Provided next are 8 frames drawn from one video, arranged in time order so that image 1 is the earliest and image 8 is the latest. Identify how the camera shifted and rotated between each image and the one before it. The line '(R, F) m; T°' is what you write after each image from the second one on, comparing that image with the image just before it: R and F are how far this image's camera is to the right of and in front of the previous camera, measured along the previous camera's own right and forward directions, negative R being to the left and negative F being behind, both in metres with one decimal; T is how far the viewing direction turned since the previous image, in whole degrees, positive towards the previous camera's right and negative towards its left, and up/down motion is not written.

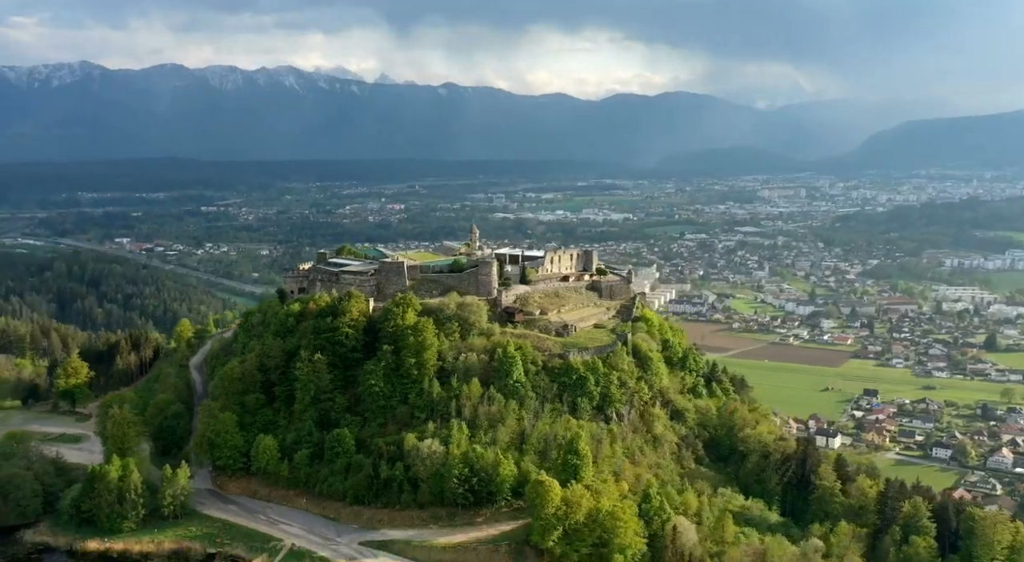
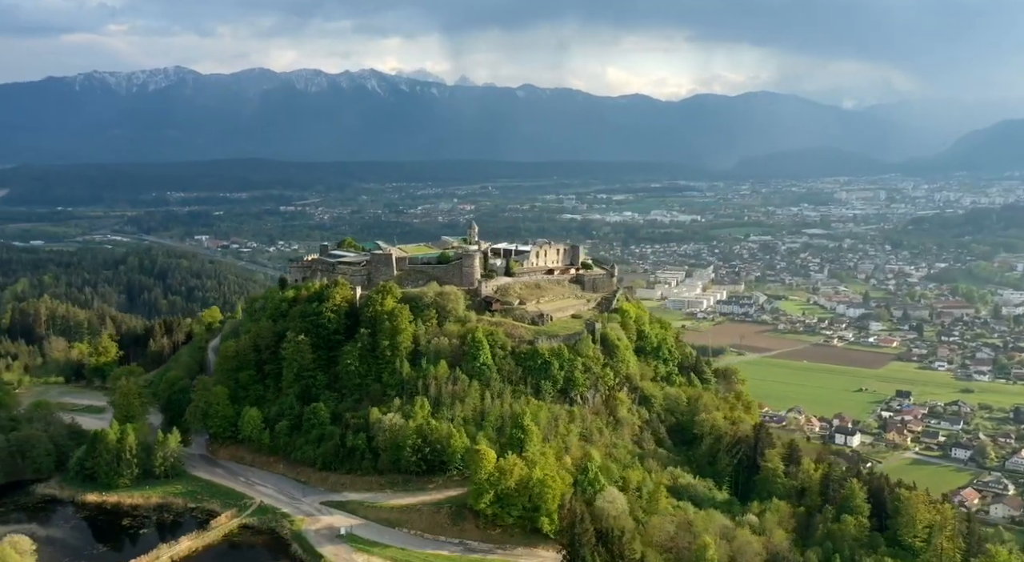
(+3.2, -2.2) m; -4°
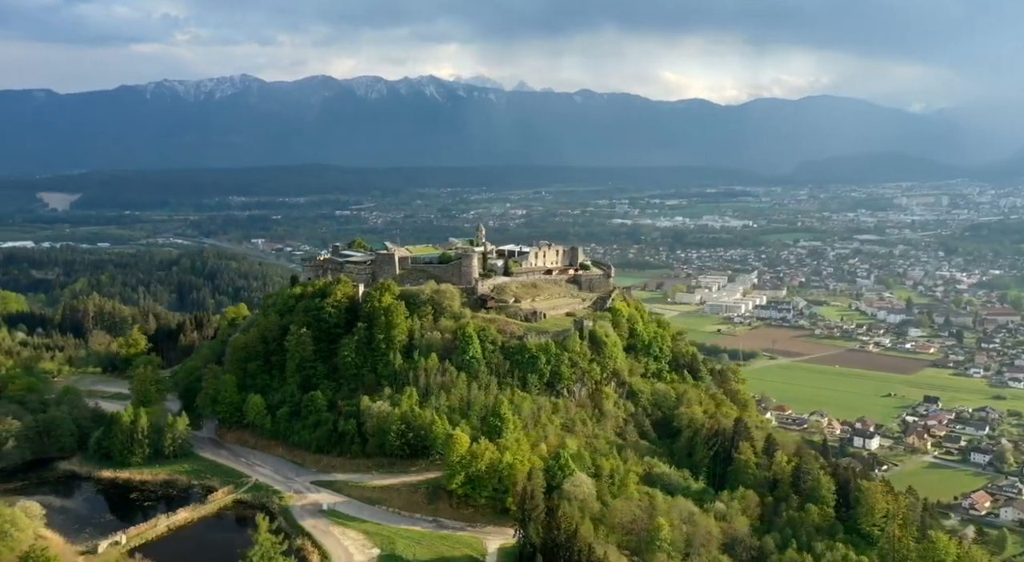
(+2.1, -1.7) m; -3°
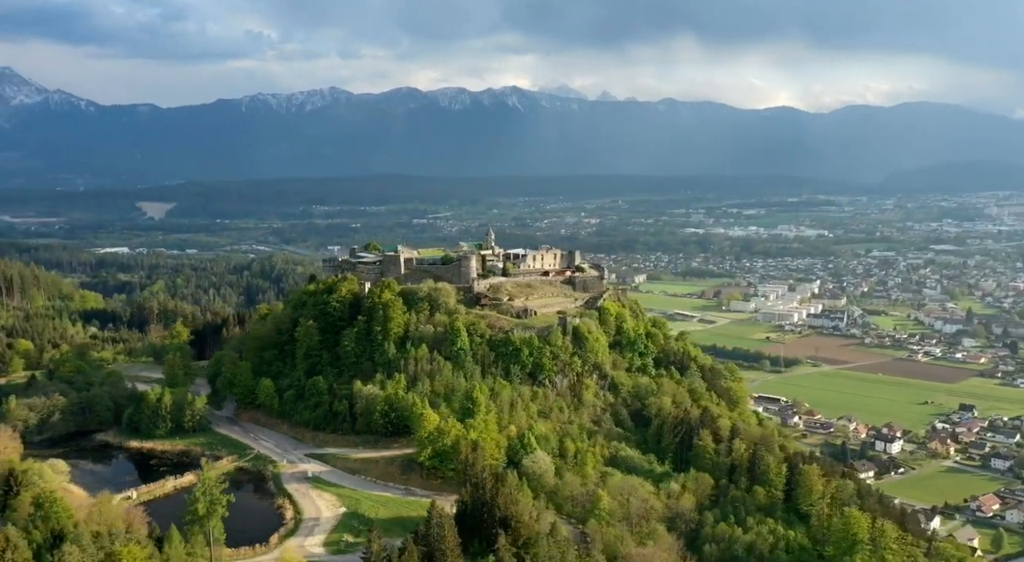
(+3.3, -3.0) m; -5°
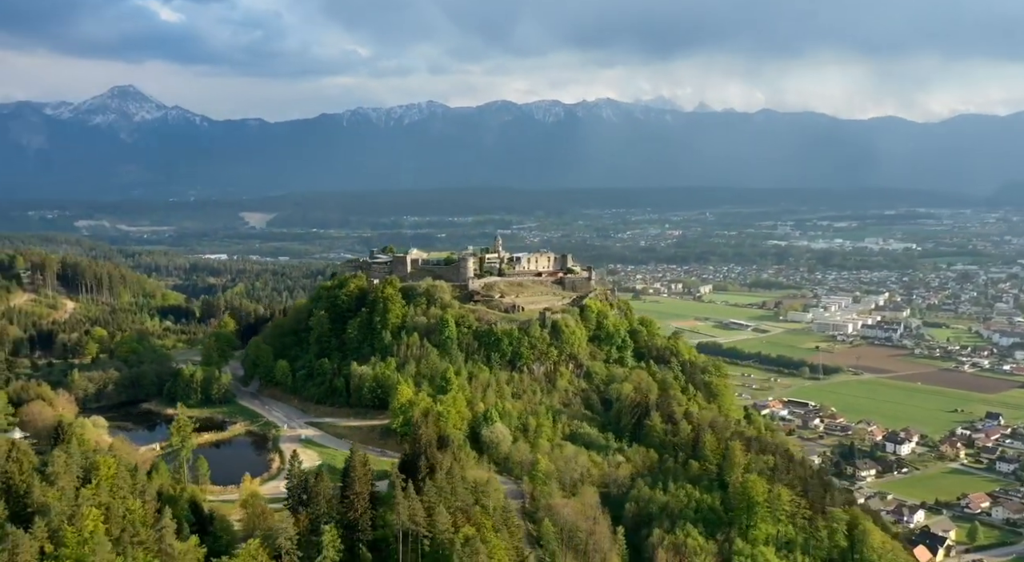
(+4.4, -4.7) m; -6°
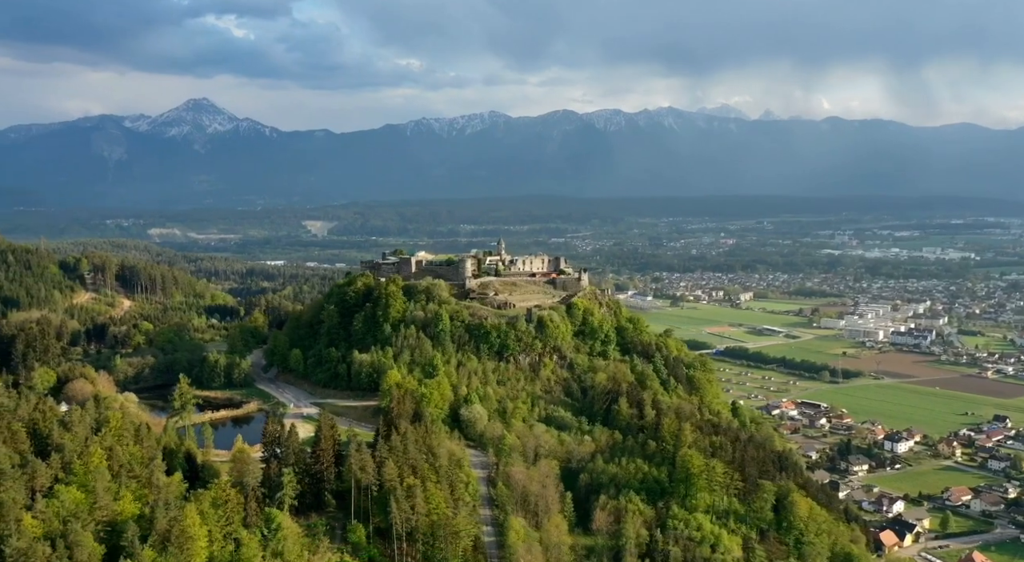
(+3.3, -4.2) m; -4°
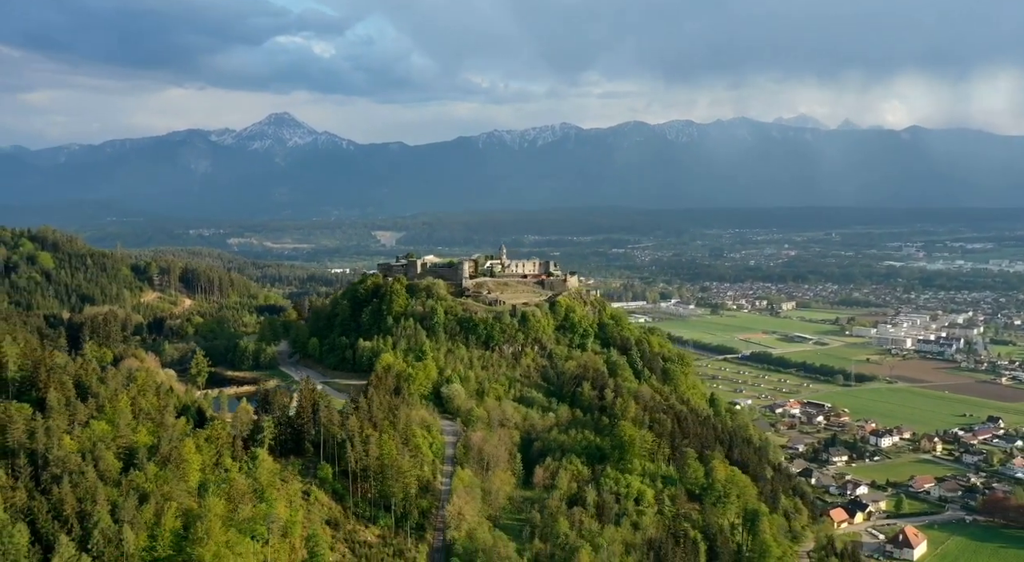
(+4.6, -6.6) m; -4°
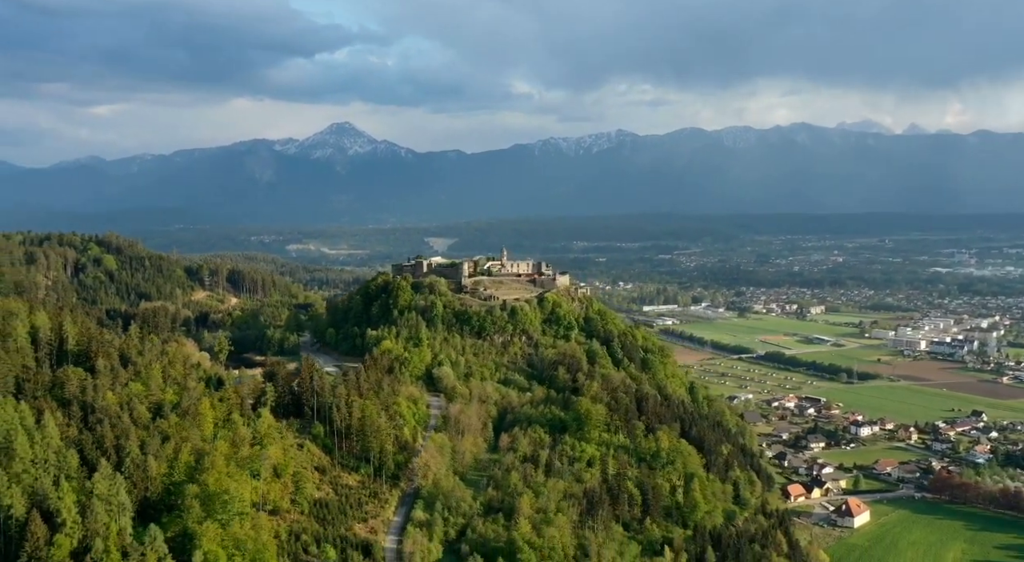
(+4.1, -7.1) m; -3°
